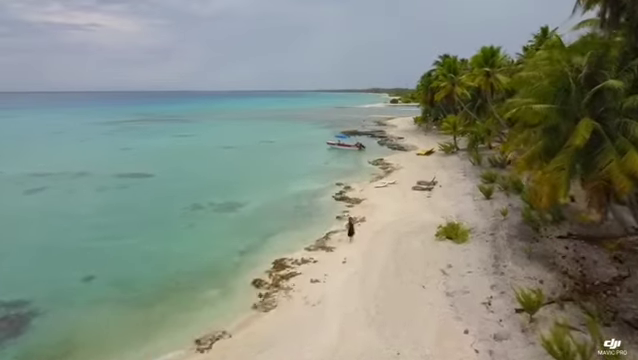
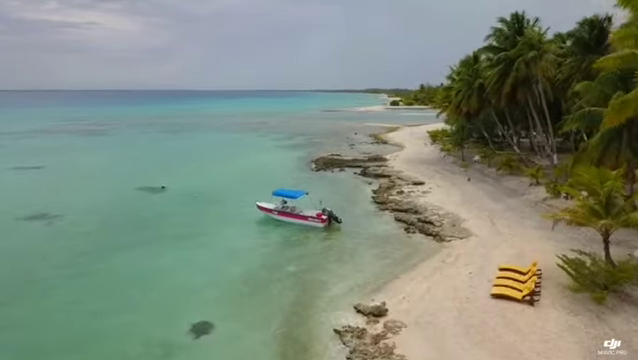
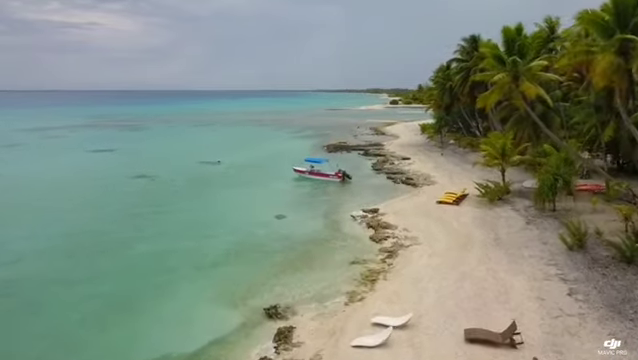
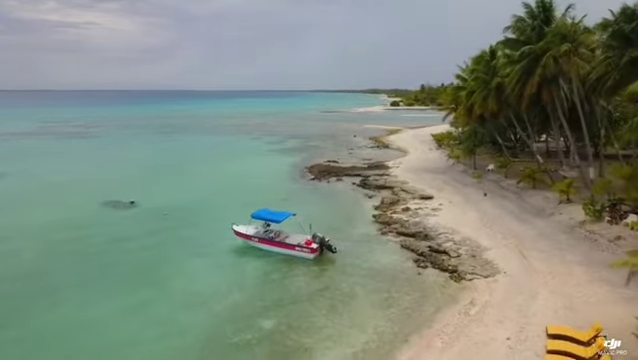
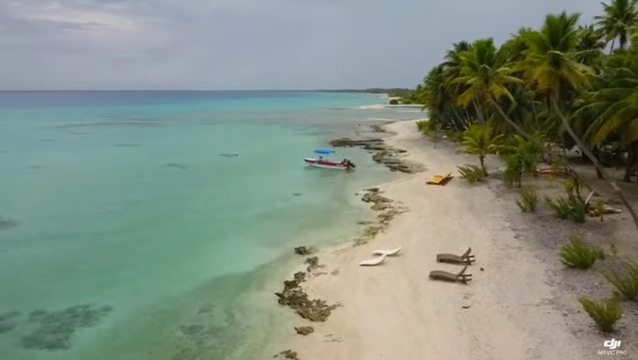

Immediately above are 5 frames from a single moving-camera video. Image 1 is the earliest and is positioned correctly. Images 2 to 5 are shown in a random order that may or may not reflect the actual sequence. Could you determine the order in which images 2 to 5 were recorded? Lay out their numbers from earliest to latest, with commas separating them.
5, 3, 2, 4
